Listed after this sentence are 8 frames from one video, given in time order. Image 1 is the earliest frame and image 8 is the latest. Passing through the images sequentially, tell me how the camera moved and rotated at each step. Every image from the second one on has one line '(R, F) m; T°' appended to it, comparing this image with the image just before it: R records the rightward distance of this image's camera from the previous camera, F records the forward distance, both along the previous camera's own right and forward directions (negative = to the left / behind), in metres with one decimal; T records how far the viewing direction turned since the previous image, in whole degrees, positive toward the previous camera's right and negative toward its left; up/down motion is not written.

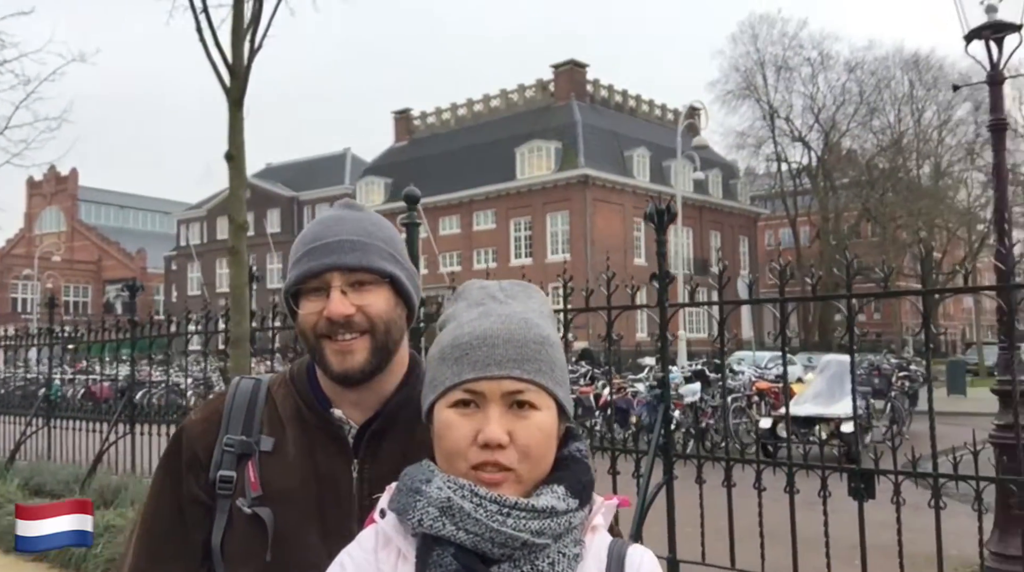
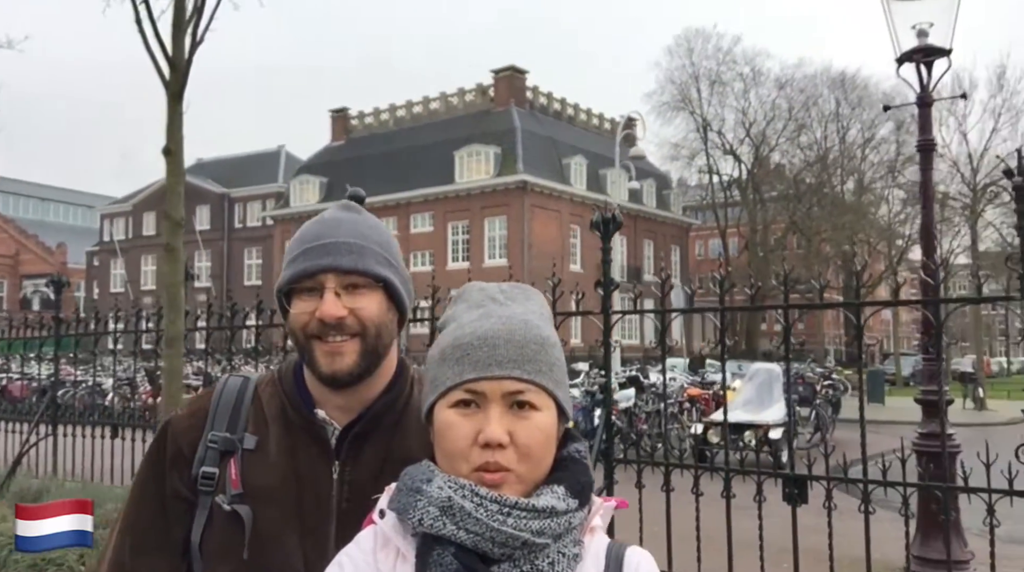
(-0.1, 0.0) m; +5°
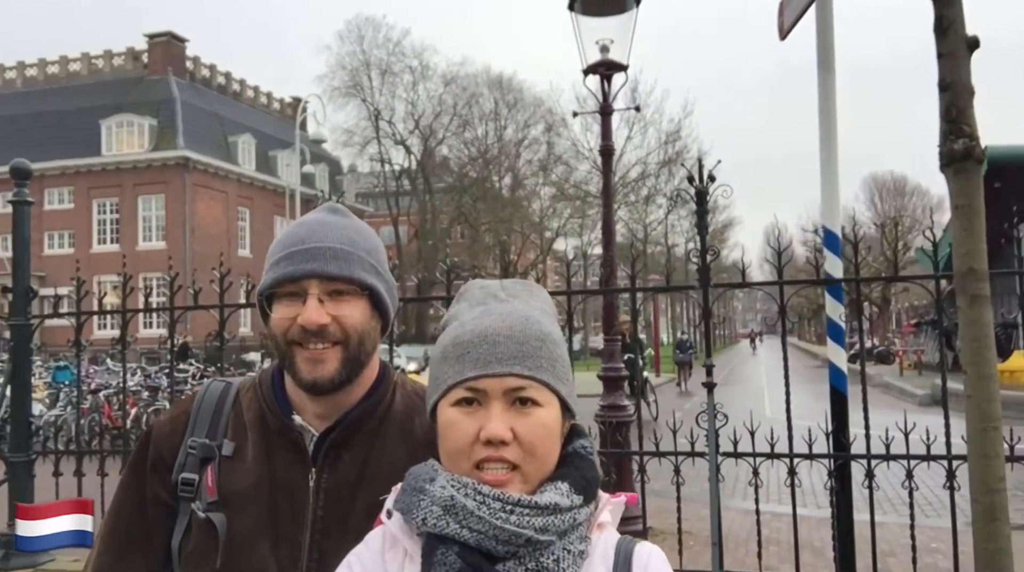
(-0.7, +0.1) m; +23°
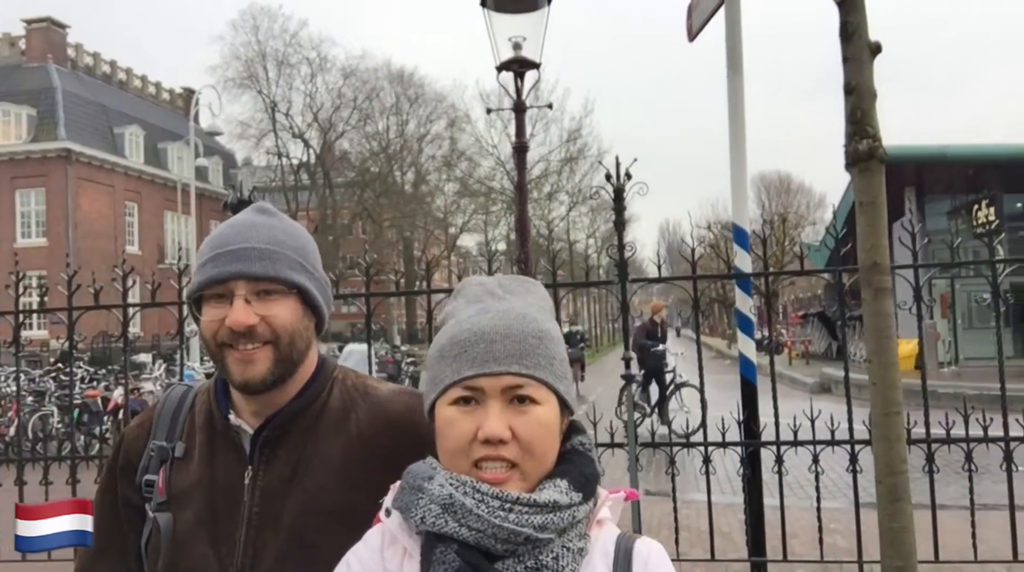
(-0.2, 0.0) m; +7°
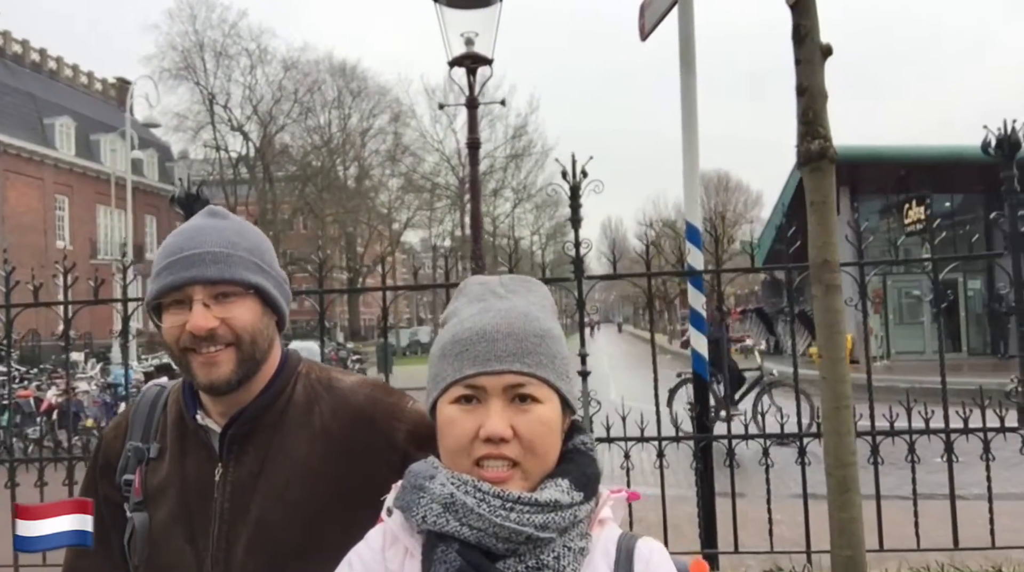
(-0.1, 0.0) m; +4°
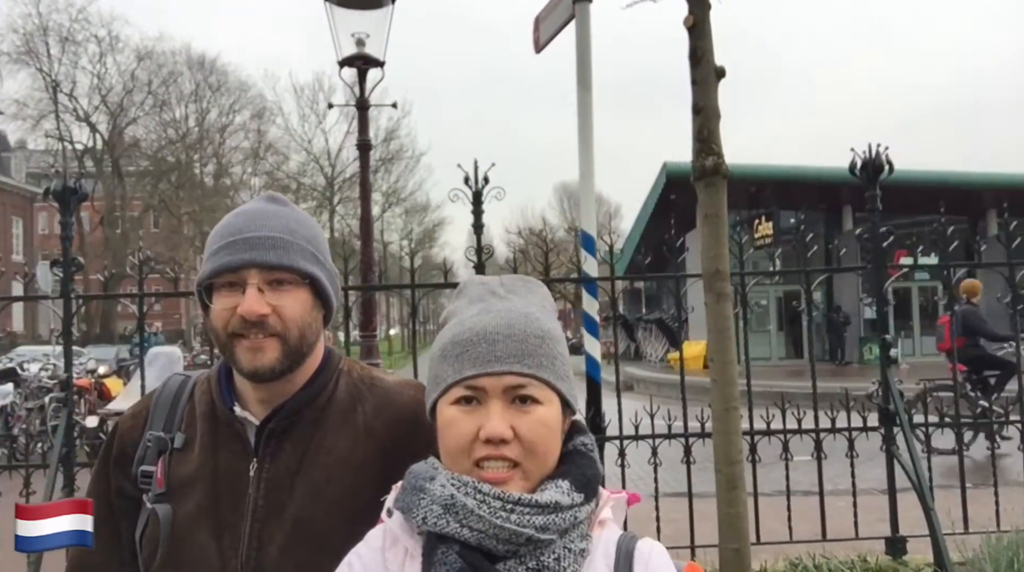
(-0.3, 0.0) m; +9°
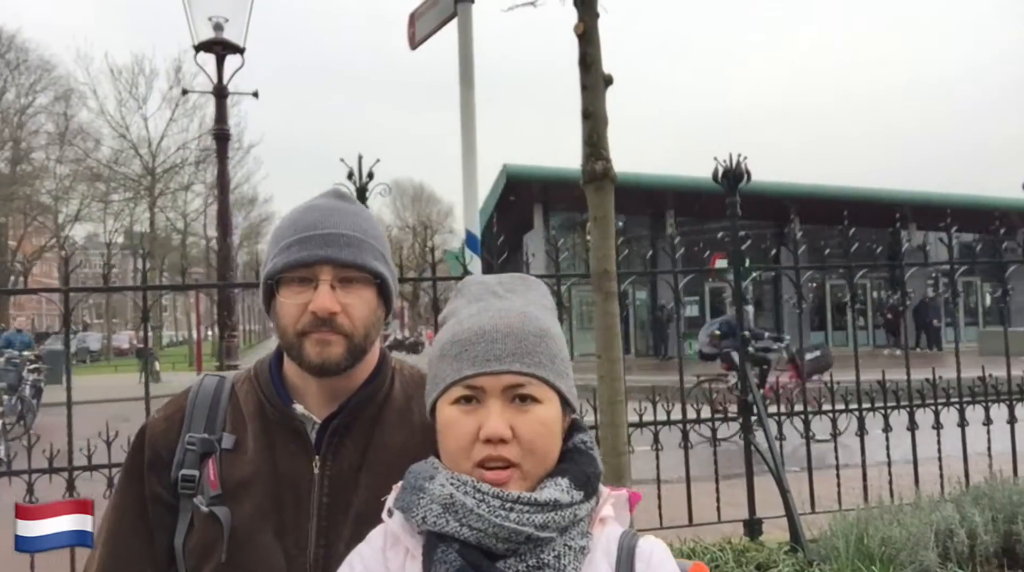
(-0.4, 0.0) m; +12°
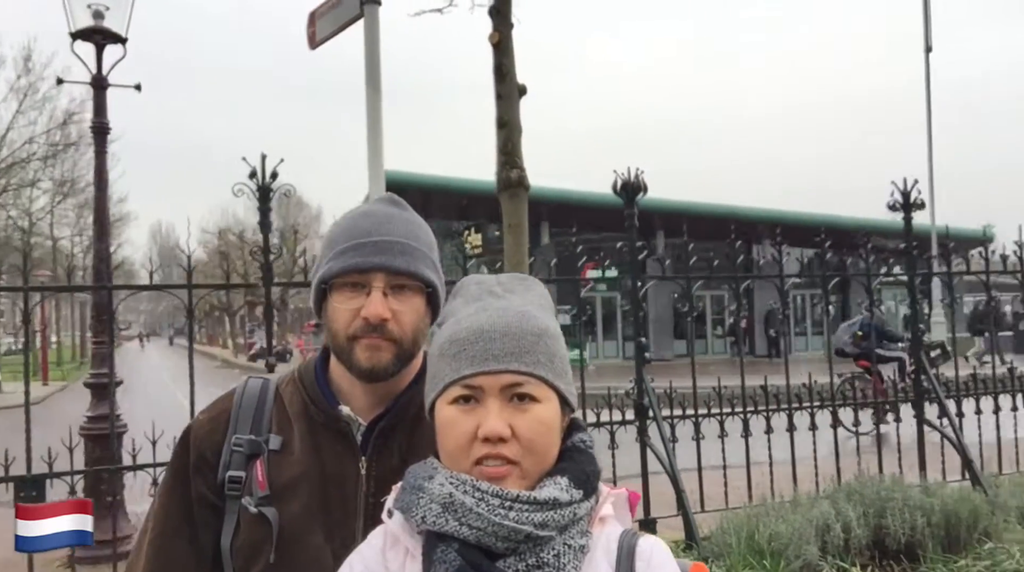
(-0.3, 0.0) m; +9°
